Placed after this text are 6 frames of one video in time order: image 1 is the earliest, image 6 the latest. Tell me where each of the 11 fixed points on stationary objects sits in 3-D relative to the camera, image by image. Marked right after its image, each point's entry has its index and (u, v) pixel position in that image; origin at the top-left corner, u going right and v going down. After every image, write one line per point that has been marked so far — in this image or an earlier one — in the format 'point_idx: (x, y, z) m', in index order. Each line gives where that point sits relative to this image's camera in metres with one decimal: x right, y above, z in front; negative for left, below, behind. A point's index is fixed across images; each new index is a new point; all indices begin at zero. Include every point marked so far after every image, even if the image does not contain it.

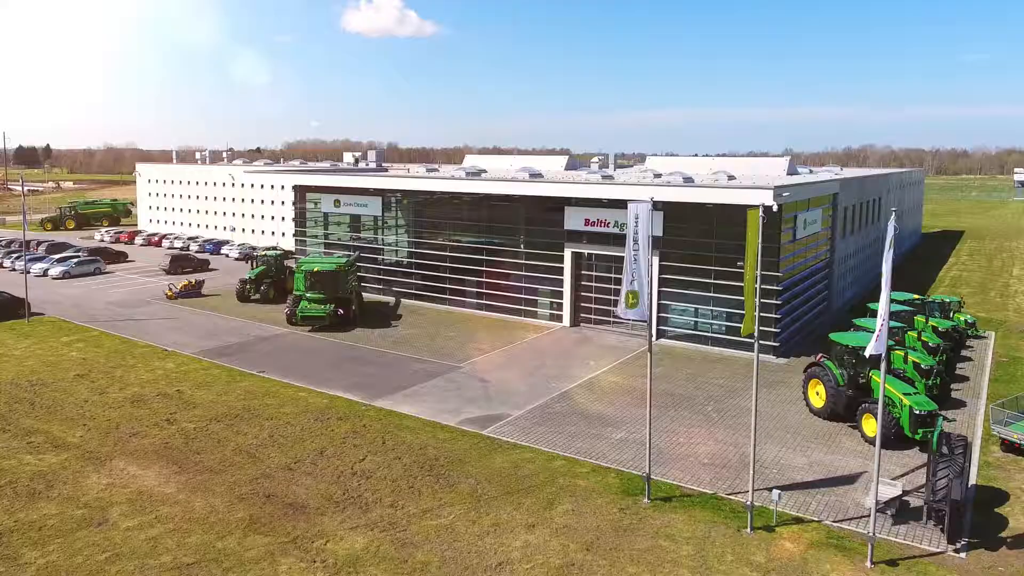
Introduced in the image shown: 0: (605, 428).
0: (+2.2, -3.3, +17.1) m
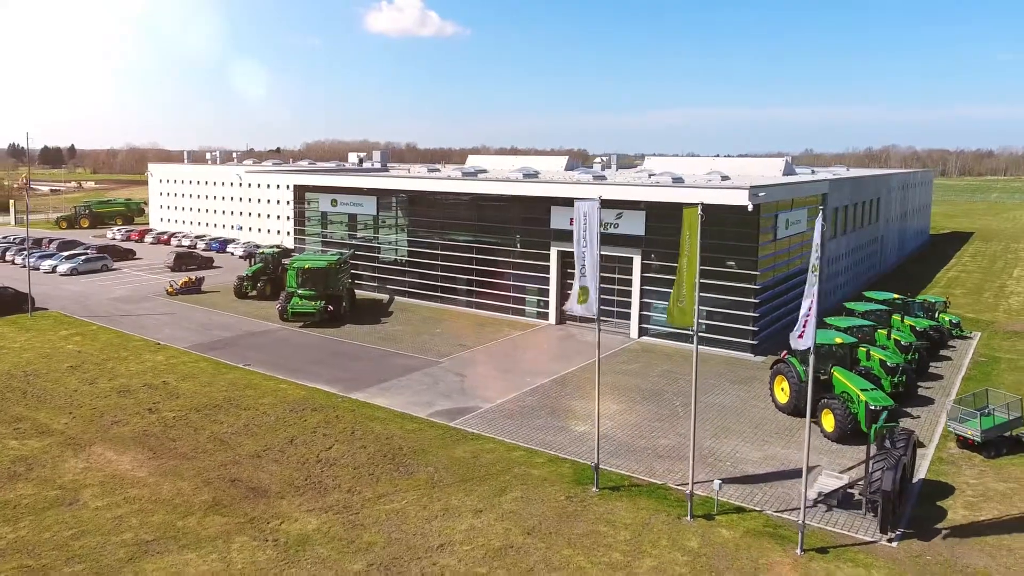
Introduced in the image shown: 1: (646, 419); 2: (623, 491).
0: (+1.4, -3.2, +17.5) m
1: (+3.3, -3.2, +17.9) m
2: (+2.1, -3.8, +13.6) m
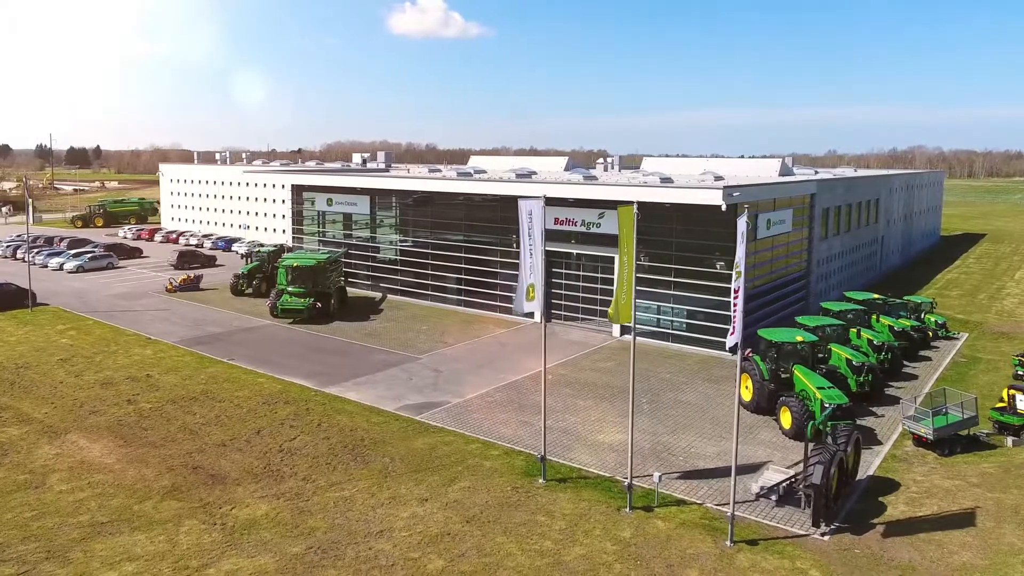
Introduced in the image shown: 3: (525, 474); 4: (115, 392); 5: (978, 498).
0: (+0.6, -3.2, +17.9) m
1: (+2.4, -3.2, +18.2) m
2: (+1.1, -3.7, +13.9) m
3: (+0.3, -3.6, +14.2) m
4: (-10.1, -2.6, +18.5) m
5: (+8.6, -3.9, +13.5) m
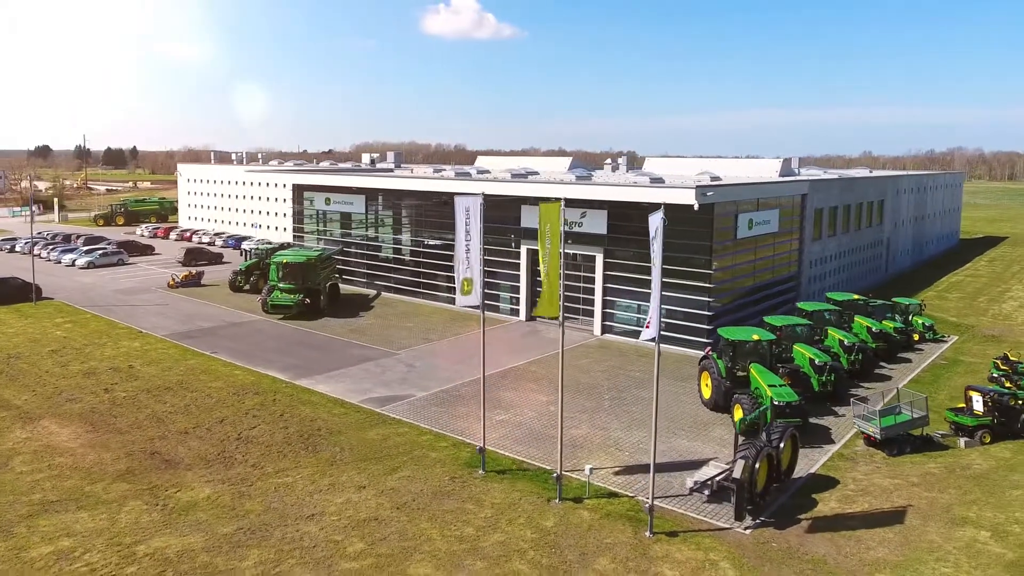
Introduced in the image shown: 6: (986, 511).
0: (-0.4, -3.1, +18.3) m
1: (+1.4, -3.1, +18.4) m
2: (-0.1, -3.6, +14.2) m
3: (-0.9, -3.6, +14.6) m
4: (-11.1, -2.5, +19.3) m
5: (+7.4, -3.9, +13.5) m
6: (+8.4, -3.9, +12.9) m
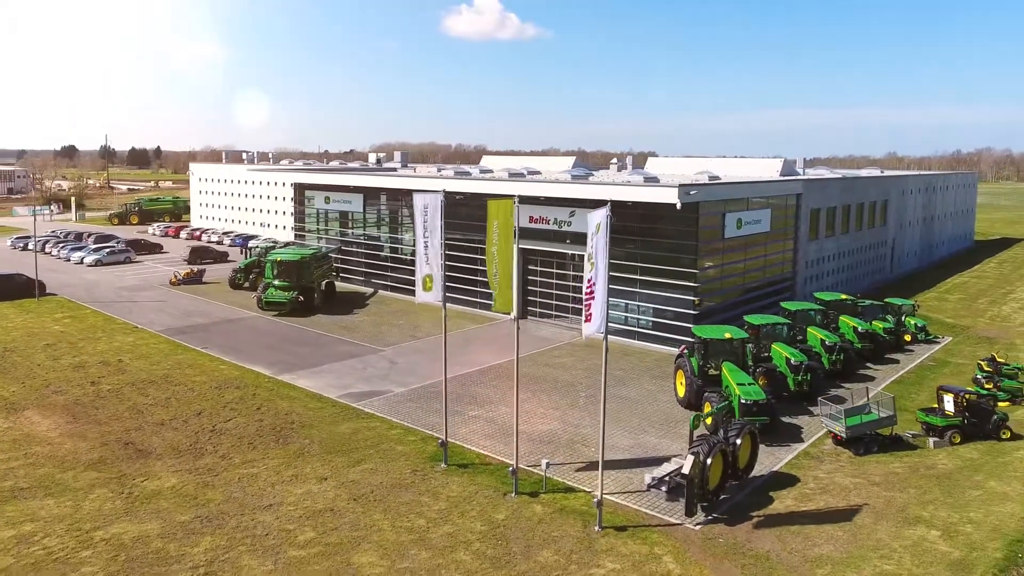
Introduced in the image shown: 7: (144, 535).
0: (-1.1, -3.0, +18.5) m
1: (+0.8, -3.0, +18.6) m
2: (-0.9, -3.6, +14.4) m
3: (-1.7, -3.5, +14.8) m
4: (-11.7, -2.4, +19.8) m
5: (+6.6, -3.9, +13.5) m
6: (+7.6, -3.9, +12.8) m
7: (-5.8, -3.9, +11.6) m
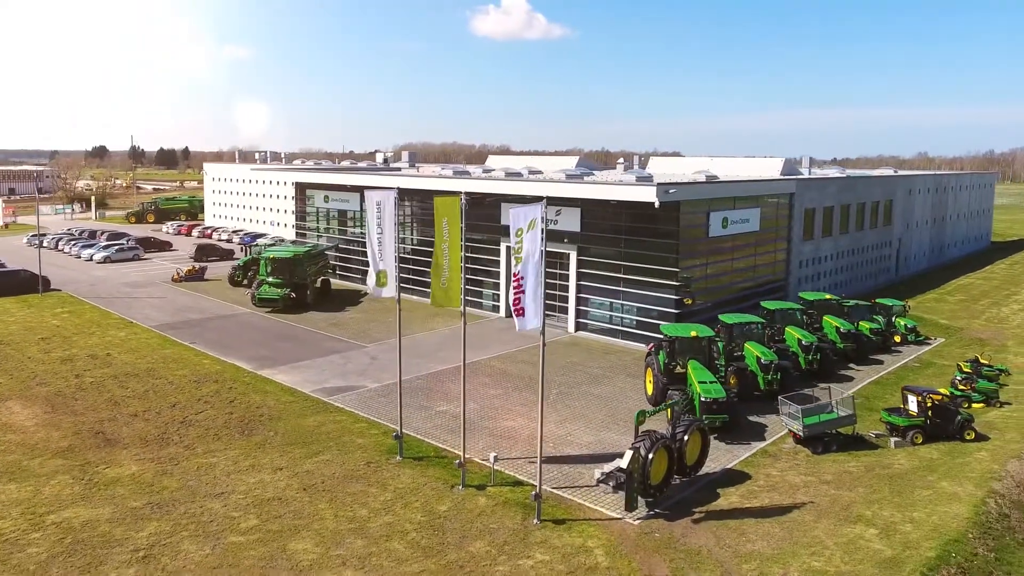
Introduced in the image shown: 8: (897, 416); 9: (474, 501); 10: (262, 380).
0: (-1.9, -2.9, +18.7) m
1: (0.0, -3.0, +18.8) m
2: (-1.8, -3.5, +14.7) m
3: (-2.6, -3.4, +15.1) m
4: (-12.4, -2.2, +20.5) m
5: (+5.7, -3.8, +13.5) m
6: (+6.5, -3.9, +12.8) m
7: (-6.9, -3.8, +12.0) m
8: (+8.5, -2.8, +16.0) m
9: (-0.7, -3.8, +13.0) m
10: (-6.8, -2.5, +20.0) m
